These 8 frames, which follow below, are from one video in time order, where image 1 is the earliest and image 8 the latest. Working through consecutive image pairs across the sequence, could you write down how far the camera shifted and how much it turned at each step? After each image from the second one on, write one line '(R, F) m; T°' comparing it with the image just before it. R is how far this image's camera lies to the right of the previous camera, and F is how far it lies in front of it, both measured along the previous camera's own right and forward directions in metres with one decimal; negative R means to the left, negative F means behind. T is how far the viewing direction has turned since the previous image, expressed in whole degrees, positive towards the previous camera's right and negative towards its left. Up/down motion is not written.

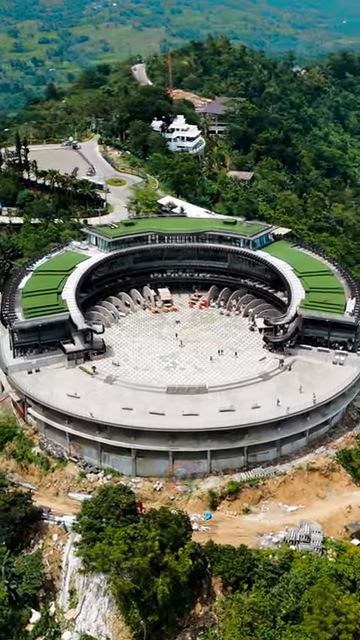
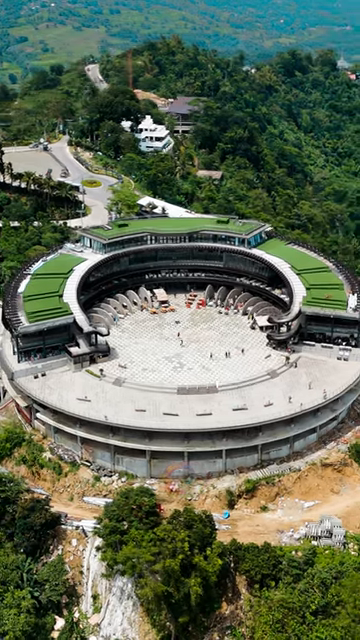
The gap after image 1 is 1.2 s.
(-4.8, +0.2) m; +3°
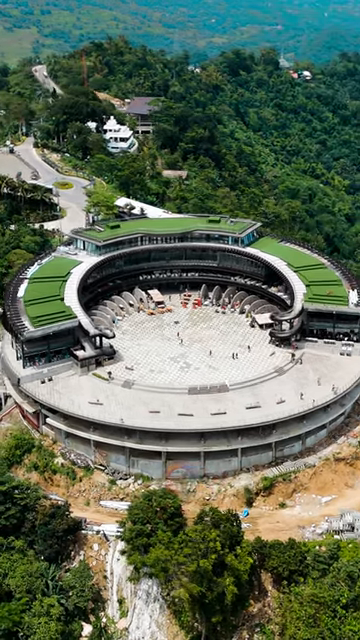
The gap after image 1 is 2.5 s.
(-5.3, +0.3) m; +4°
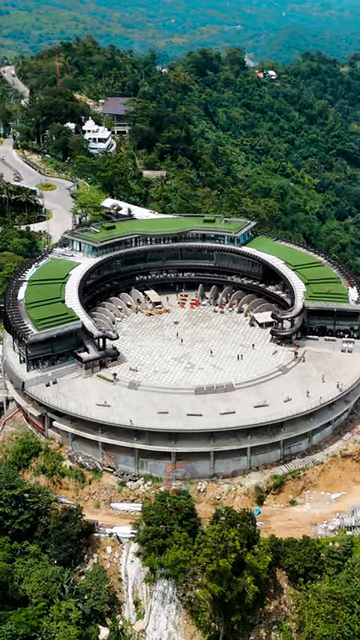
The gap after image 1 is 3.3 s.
(-3.2, +0.1) m; +2°
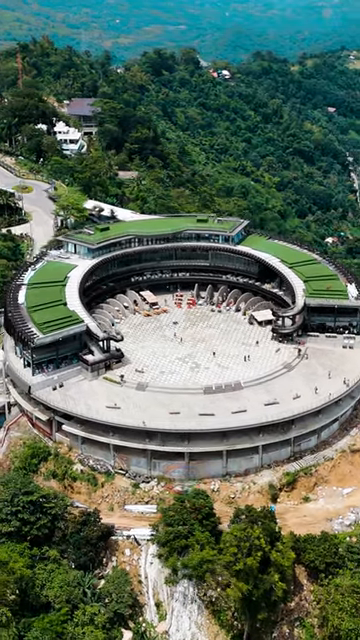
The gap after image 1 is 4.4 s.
(-4.3, +0.2) m; +3°
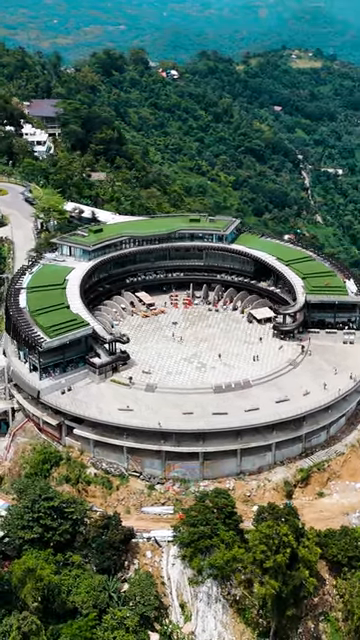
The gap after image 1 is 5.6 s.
(-4.8, +0.2) m; +3°
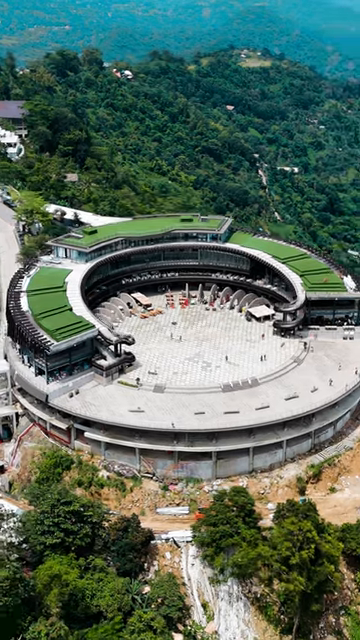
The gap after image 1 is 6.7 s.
(-4.2, +0.2) m; +3°
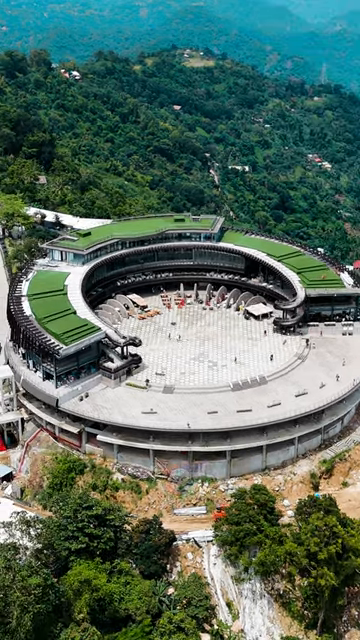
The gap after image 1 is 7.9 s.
(-4.8, +0.2) m; +3°
